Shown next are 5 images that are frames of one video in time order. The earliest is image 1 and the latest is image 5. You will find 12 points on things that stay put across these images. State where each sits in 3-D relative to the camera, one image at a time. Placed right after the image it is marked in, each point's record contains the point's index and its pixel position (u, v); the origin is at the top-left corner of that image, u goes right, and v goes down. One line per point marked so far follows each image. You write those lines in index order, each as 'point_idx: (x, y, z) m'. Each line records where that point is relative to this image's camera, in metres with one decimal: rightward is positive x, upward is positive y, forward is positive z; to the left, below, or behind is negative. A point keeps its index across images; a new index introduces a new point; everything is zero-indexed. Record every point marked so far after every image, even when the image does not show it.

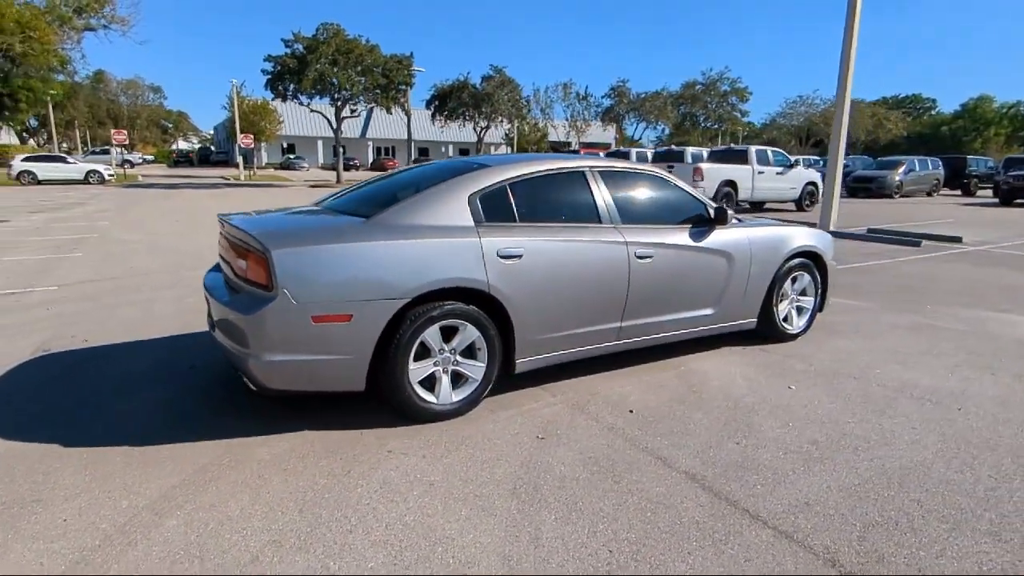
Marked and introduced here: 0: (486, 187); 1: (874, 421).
0: (-0.2, +0.7, +4.0) m
1: (+2.3, -0.8, +3.8) m
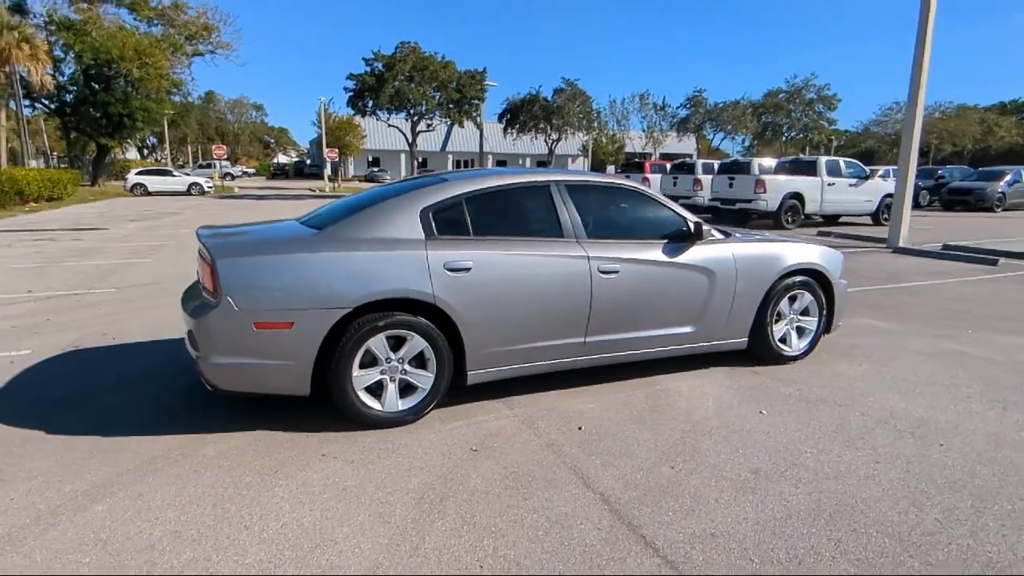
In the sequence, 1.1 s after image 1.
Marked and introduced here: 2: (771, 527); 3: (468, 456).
0: (-0.5, +0.6, +4.1) m
1: (+1.9, -1.0, +3.6) m
2: (+1.2, -1.1, +2.8) m
3: (-0.3, -1.0, +3.6) m
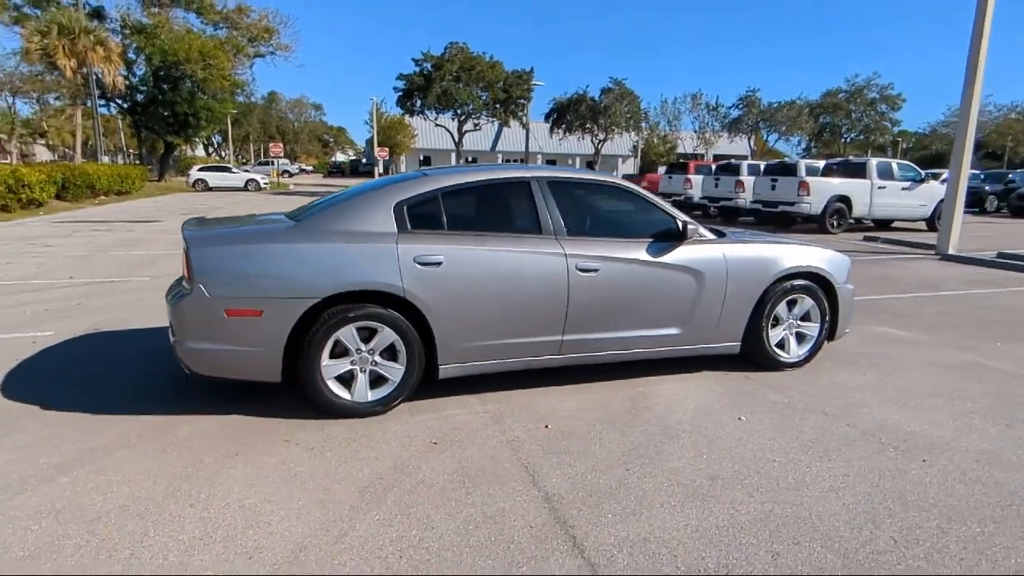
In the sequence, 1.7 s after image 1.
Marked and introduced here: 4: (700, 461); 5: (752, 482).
0: (-0.7, +0.6, +4.1) m
1: (+1.6, -1.0, +3.4) m
2: (+0.9, -1.1, +2.7) m
3: (-0.5, -0.9, +3.6) m
4: (+1.0, -1.0, +3.4) m
5: (+1.2, -1.0, +3.2) m
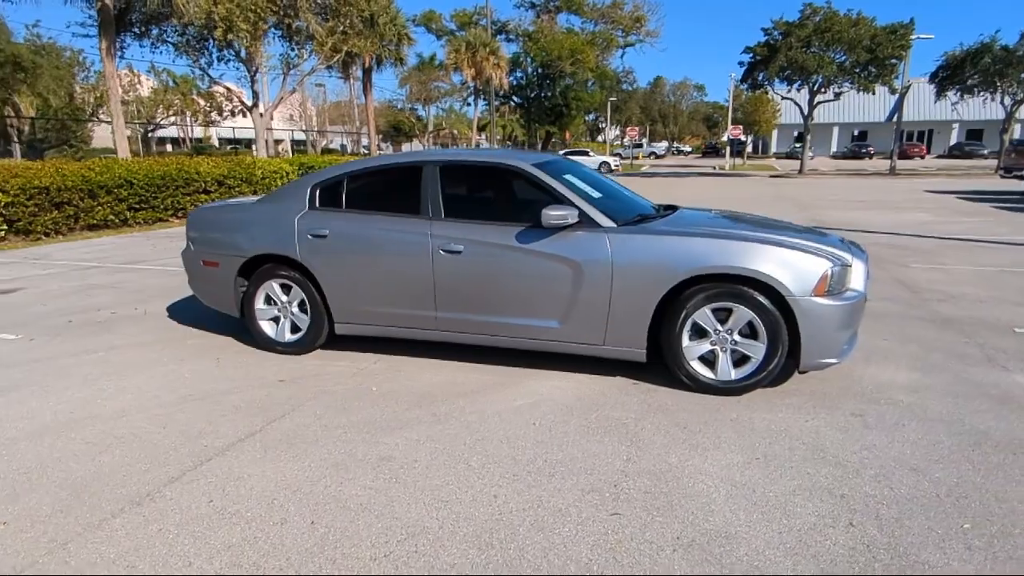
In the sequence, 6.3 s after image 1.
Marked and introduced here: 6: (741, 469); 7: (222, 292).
0: (-1.4, +0.9, +4.9) m
1: (-0.1, -0.9, +3.1) m
2: (-1.1, -1.0, +3.0) m
3: (-1.8, -0.7, +4.4) m
4: (-0.6, -0.9, +3.4) m
5: (-0.6, -0.9, +3.1) m
6: (+1.2, -0.9, +3.1) m
7: (-2.4, 0.0, +5.2) m
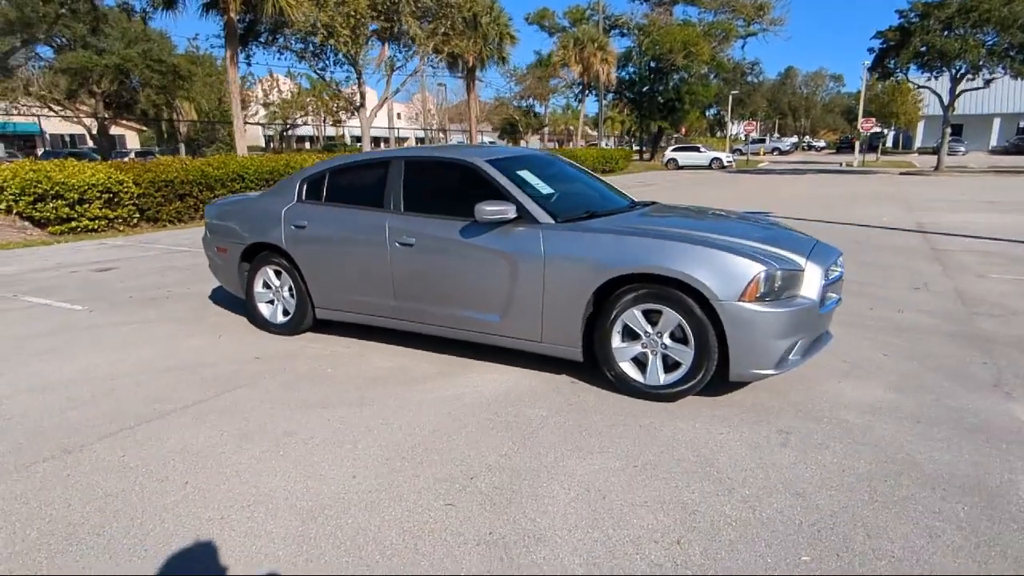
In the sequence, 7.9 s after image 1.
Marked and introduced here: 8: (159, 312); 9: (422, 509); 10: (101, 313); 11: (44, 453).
0: (-1.6, +1.0, +5.2) m
1: (-0.8, -0.9, +3.2) m
2: (-1.8, -0.9, +3.3) m
3: (-2.1, -0.6, +4.9) m
4: (-1.2, -0.8, +3.6) m
5: (-1.2, -0.9, +3.3) m
6: (+0.5, -0.9, +3.0) m
7: (-2.6, +0.1, +5.7) m
8: (-3.7, -0.3, +6.4) m
9: (-0.4, -1.0, +2.7) m
10: (-4.3, -0.3, +6.4) m
11: (-2.6, -0.9, +3.4) m
